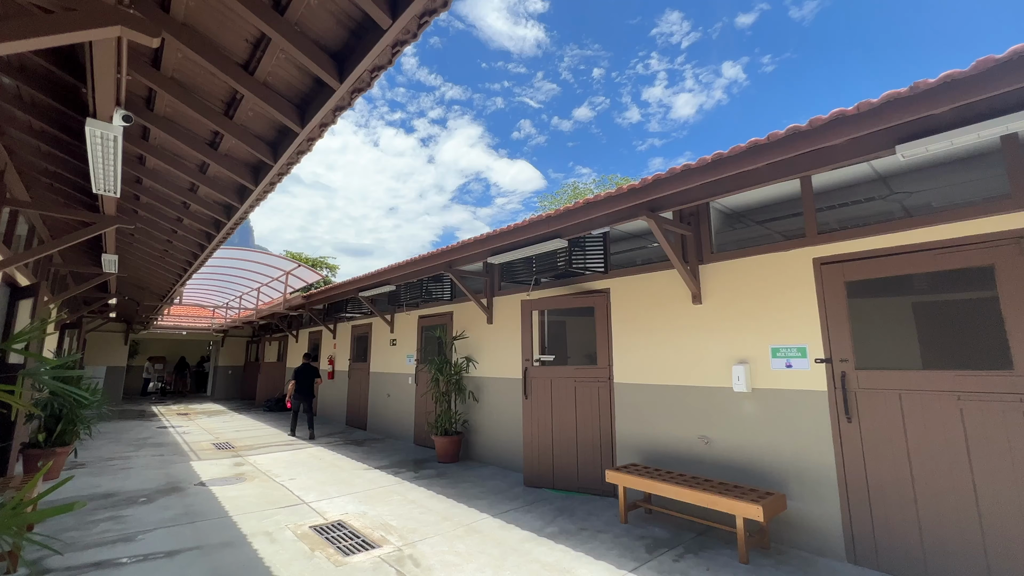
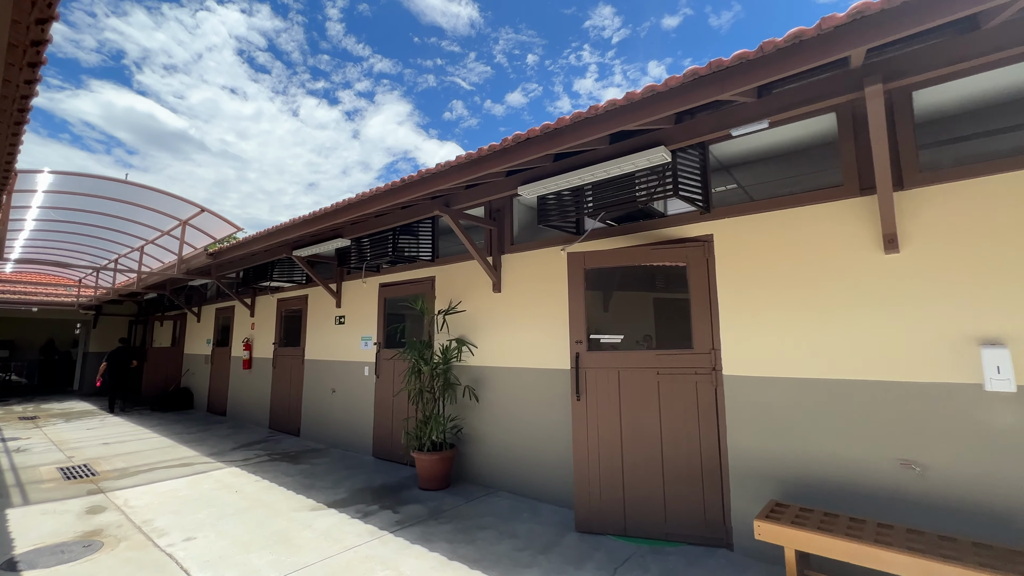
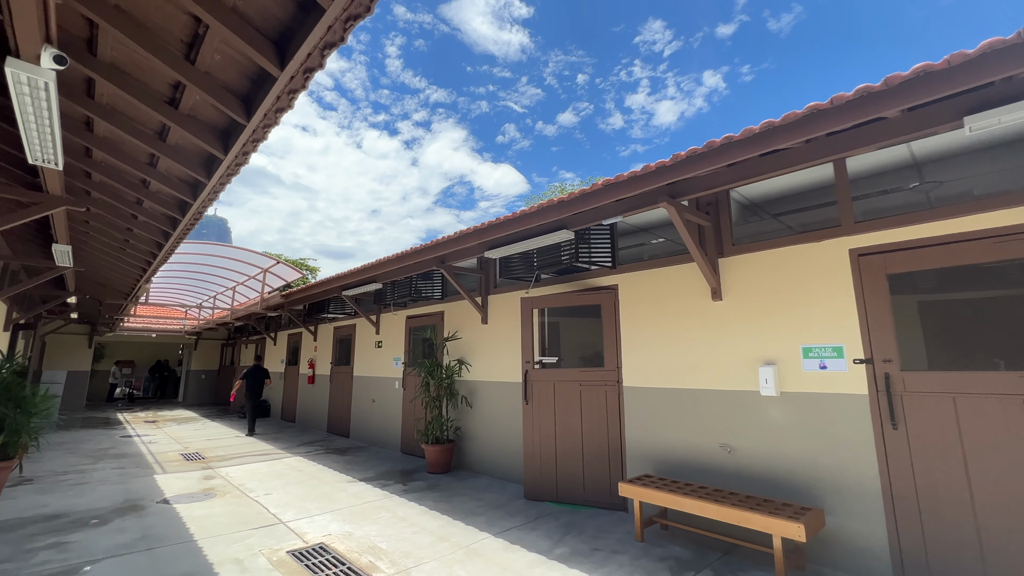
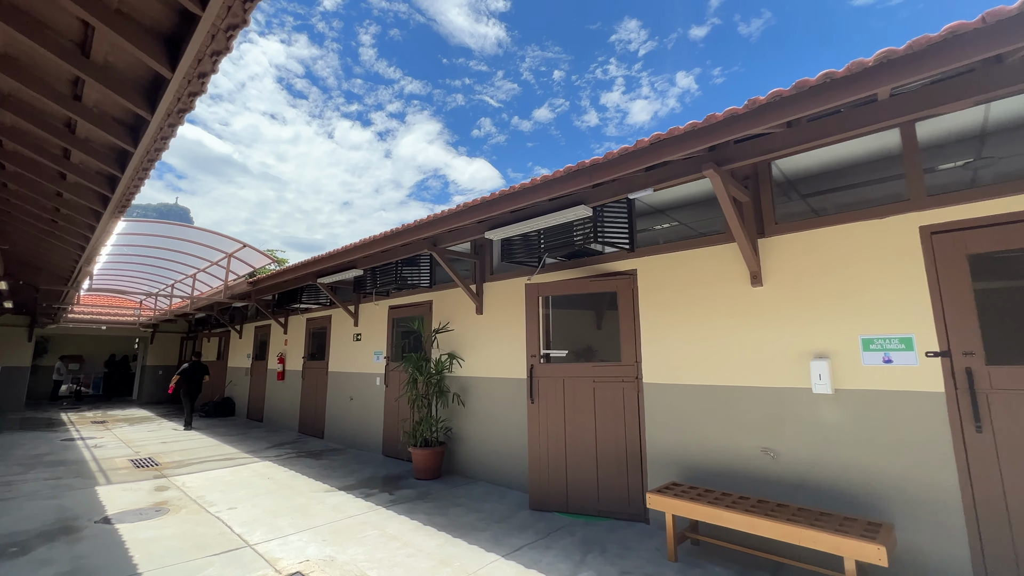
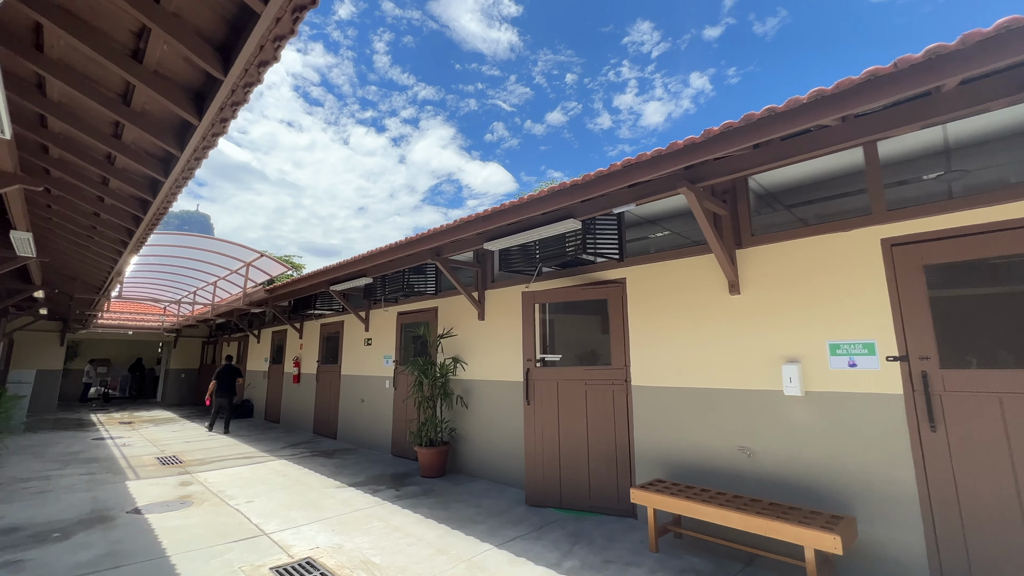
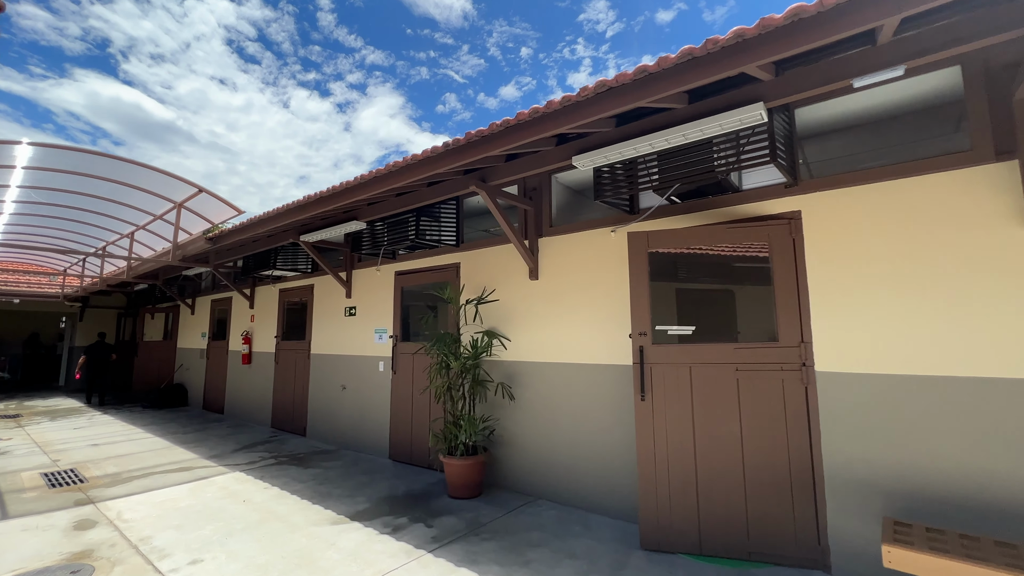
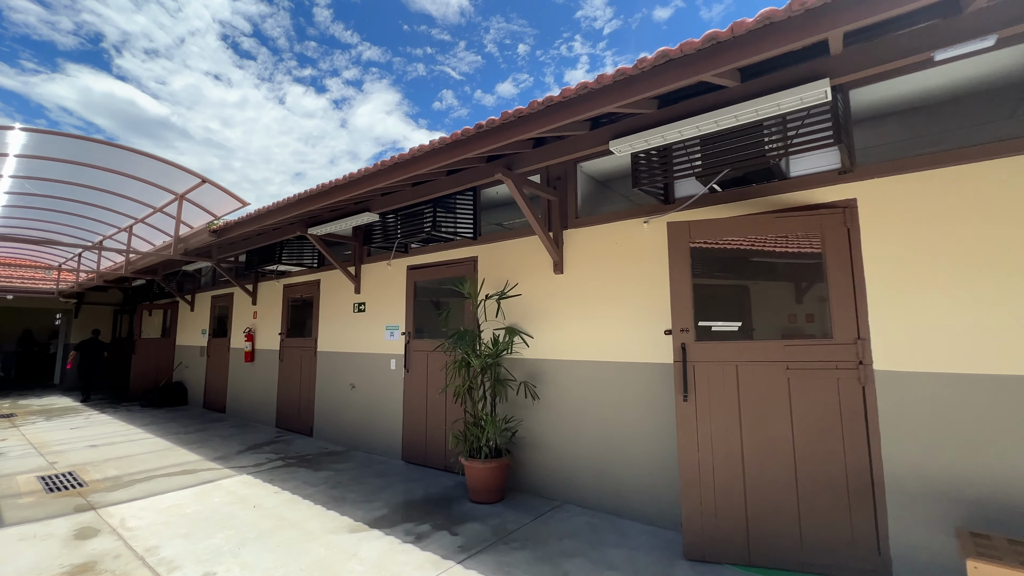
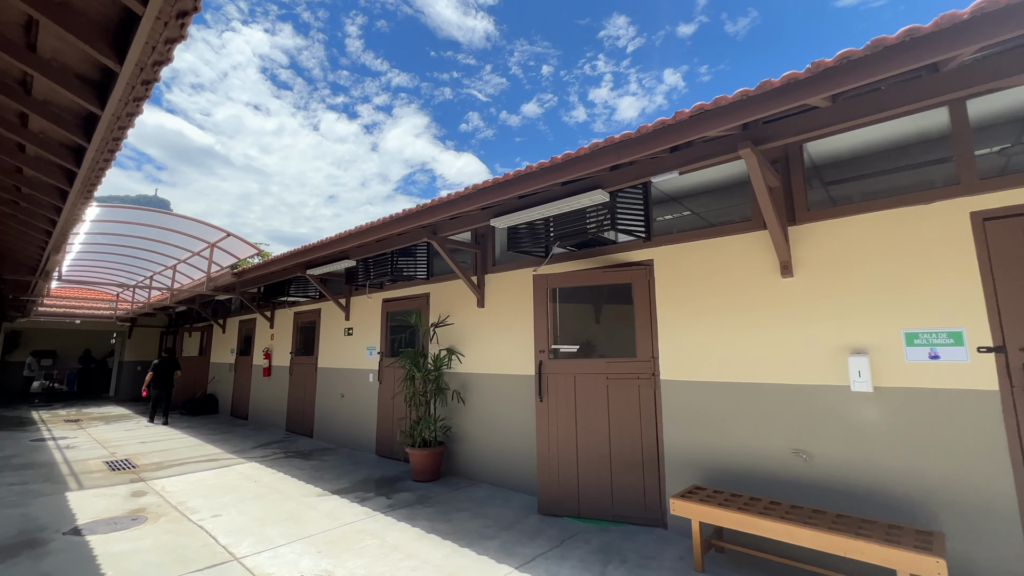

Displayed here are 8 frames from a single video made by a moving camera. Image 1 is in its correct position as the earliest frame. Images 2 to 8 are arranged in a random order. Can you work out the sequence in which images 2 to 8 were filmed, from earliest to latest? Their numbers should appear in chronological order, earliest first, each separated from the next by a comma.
3, 5, 4, 8, 2, 6, 7
